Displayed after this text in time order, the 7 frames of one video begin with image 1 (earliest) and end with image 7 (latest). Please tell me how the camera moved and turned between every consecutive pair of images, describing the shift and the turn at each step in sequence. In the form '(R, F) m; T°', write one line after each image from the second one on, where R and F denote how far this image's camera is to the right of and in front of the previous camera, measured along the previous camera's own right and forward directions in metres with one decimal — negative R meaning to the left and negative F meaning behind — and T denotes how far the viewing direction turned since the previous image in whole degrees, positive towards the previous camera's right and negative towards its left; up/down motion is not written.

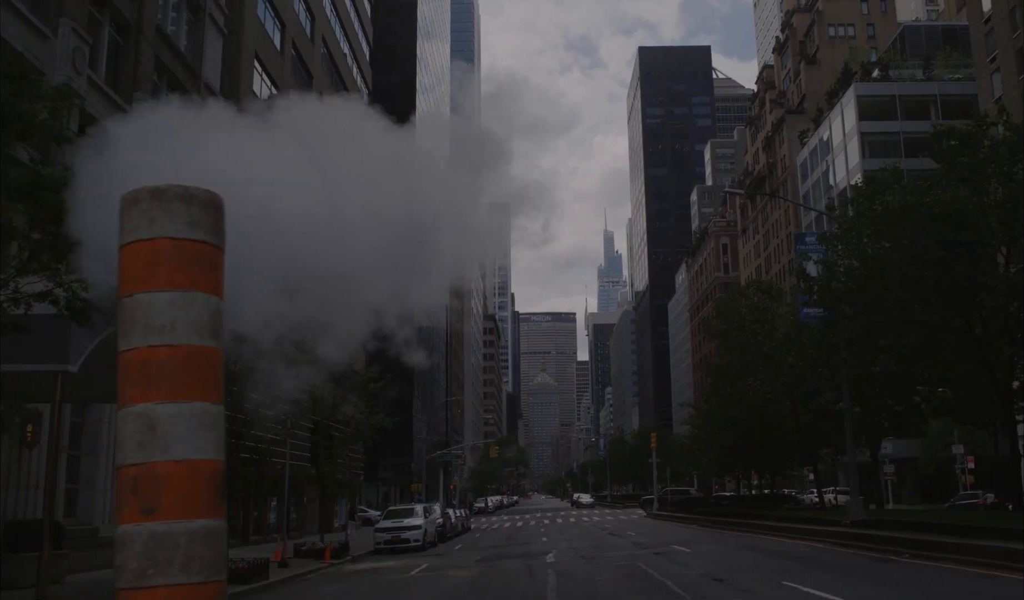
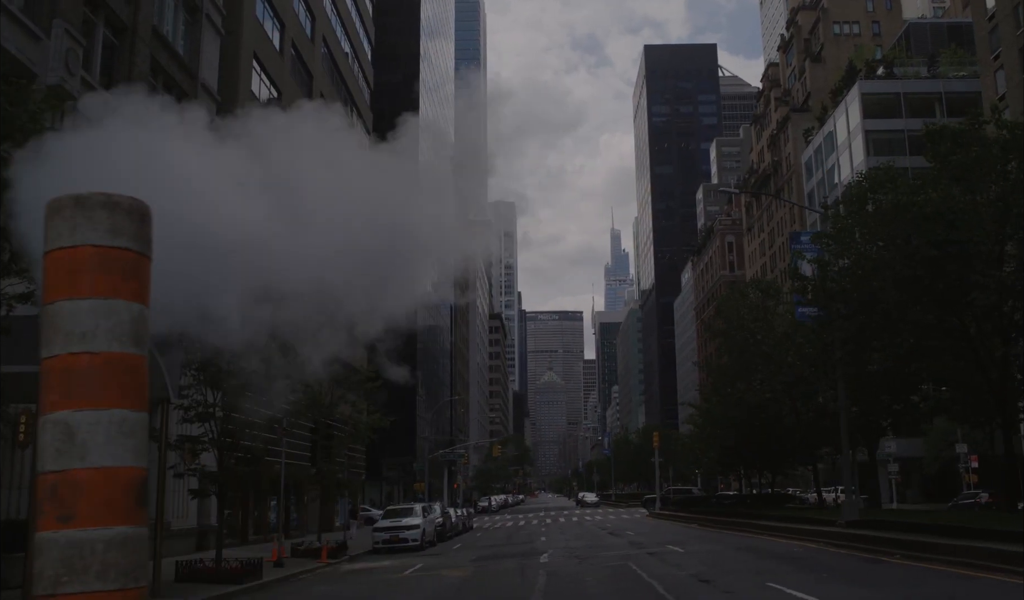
(+0.3, 0.0) m; 0°
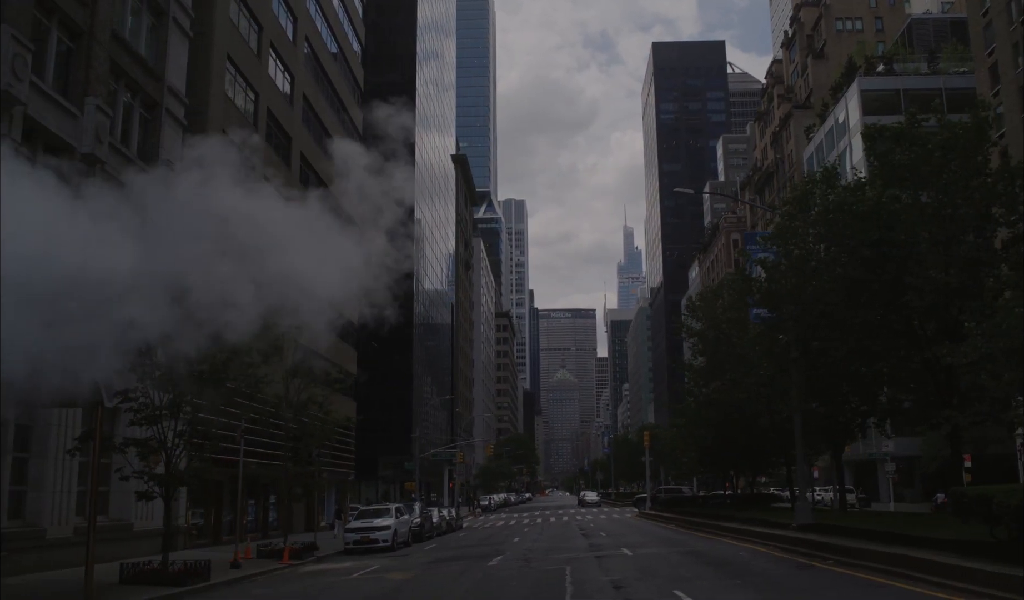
(+1.5, 0.0) m; -1°
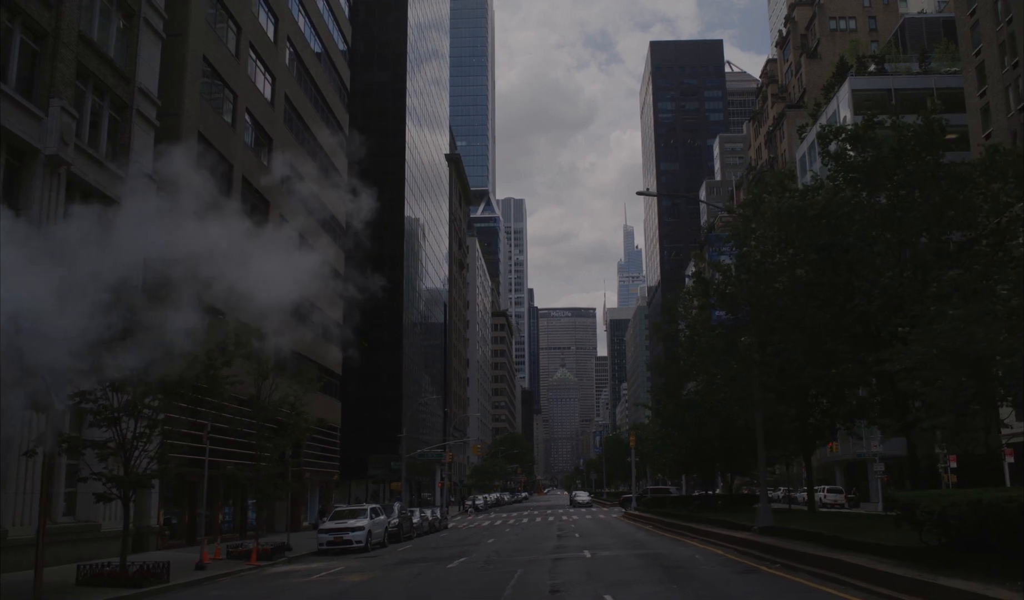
(+1.0, 0.0) m; 0°
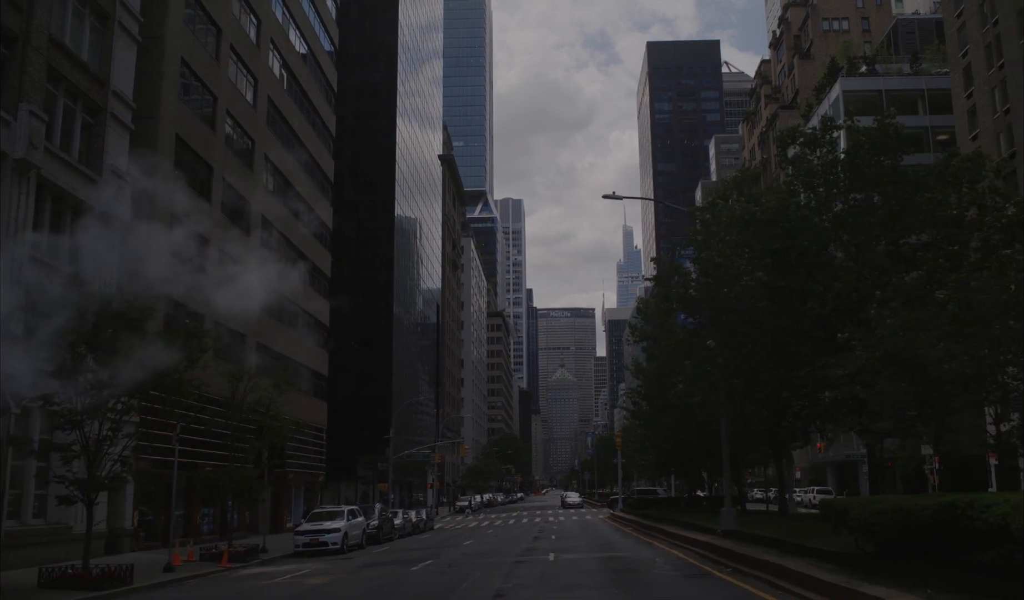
(+0.9, 0.0) m; 0°
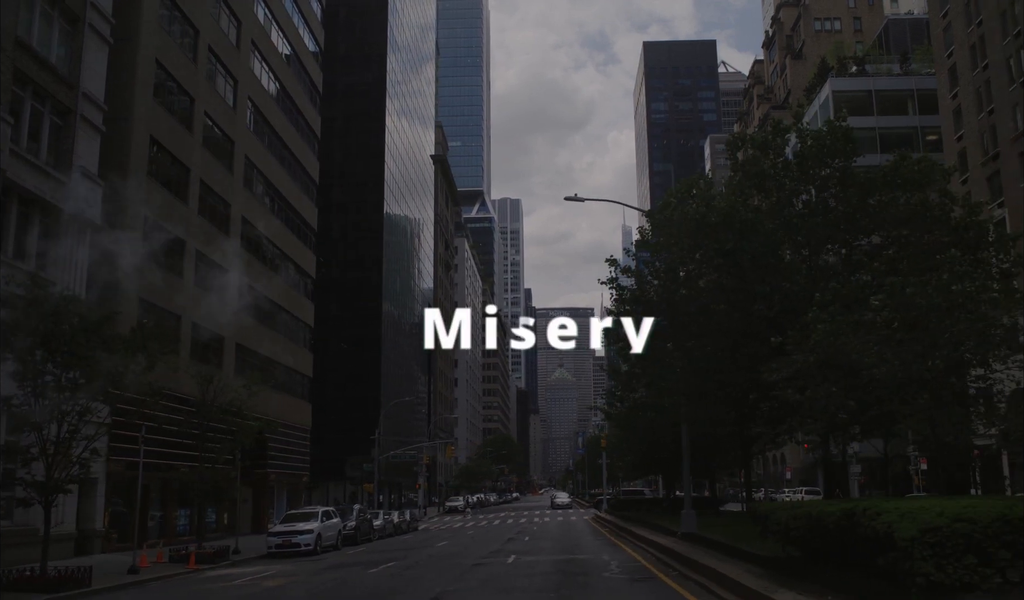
(+1.0, 0.0) m; 0°
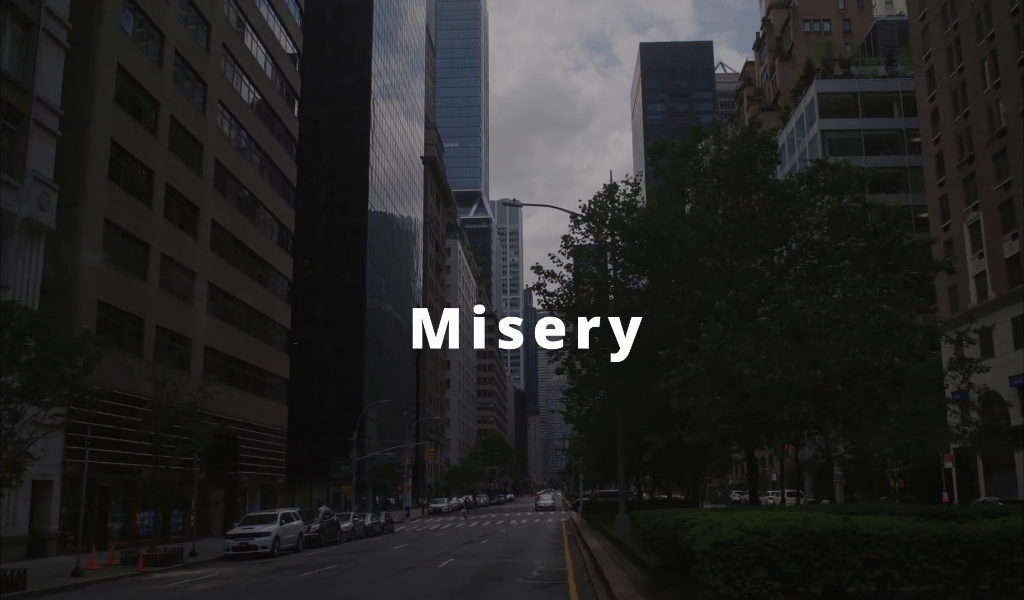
(+1.6, -0.1) m; 0°
